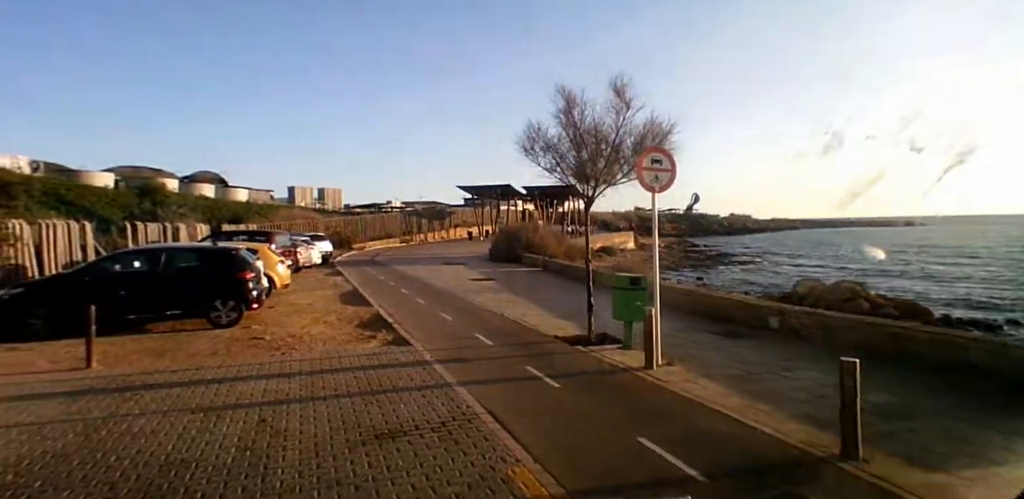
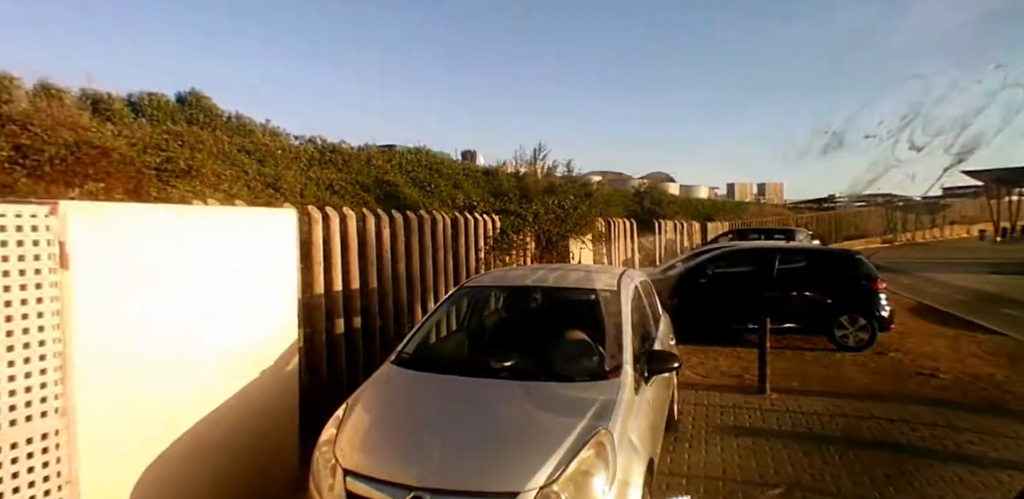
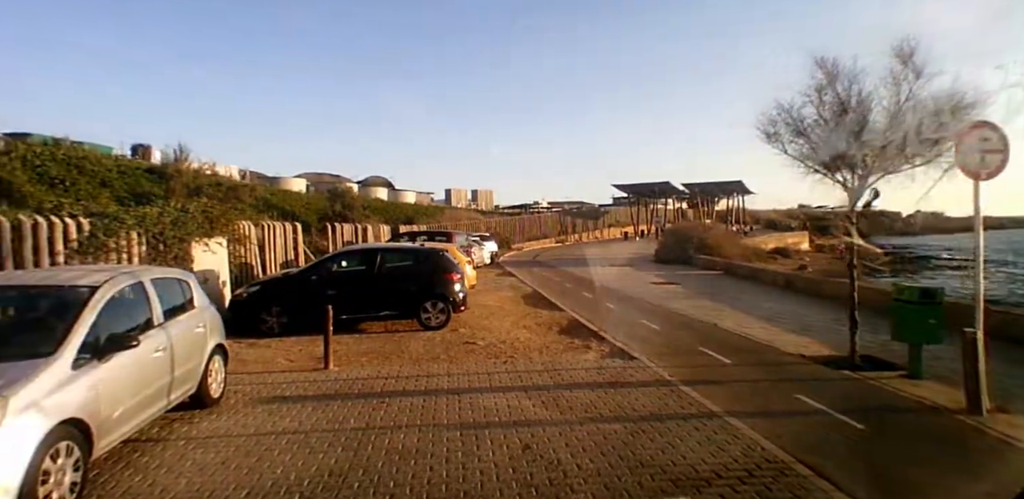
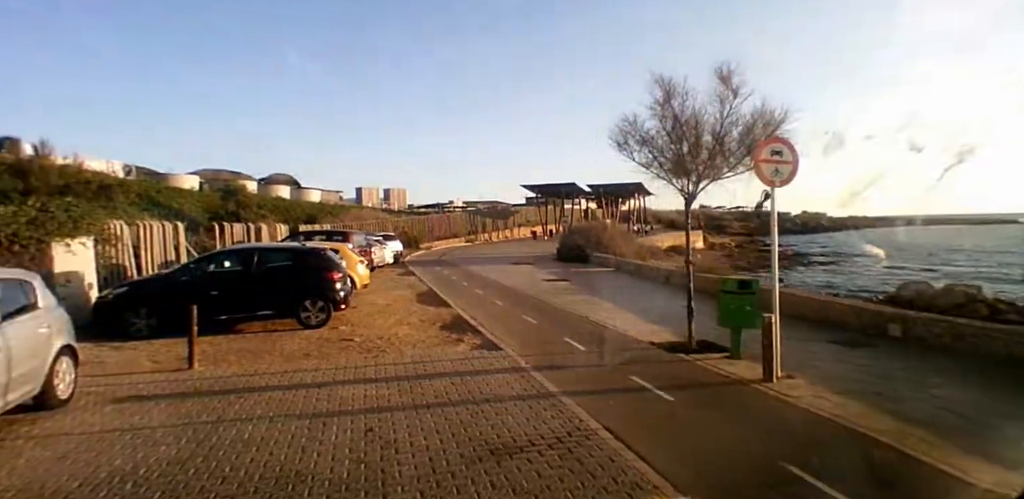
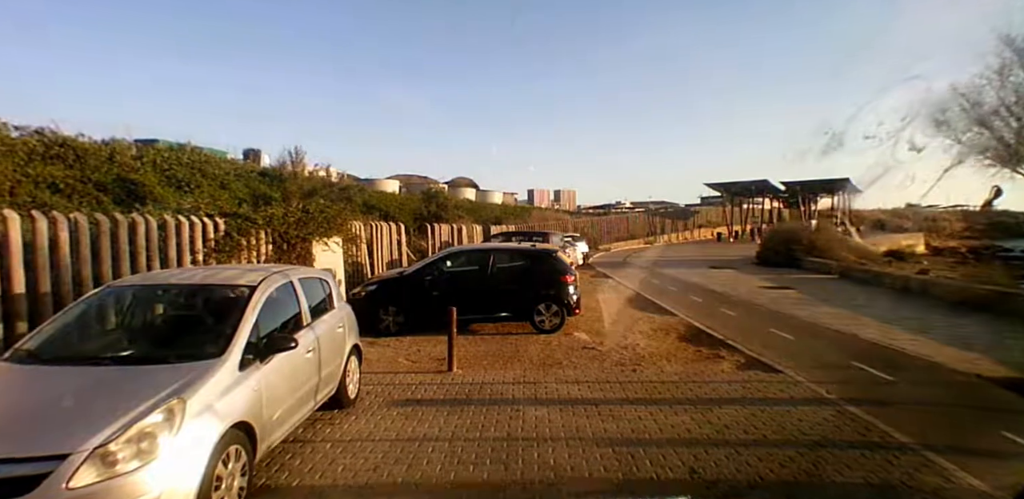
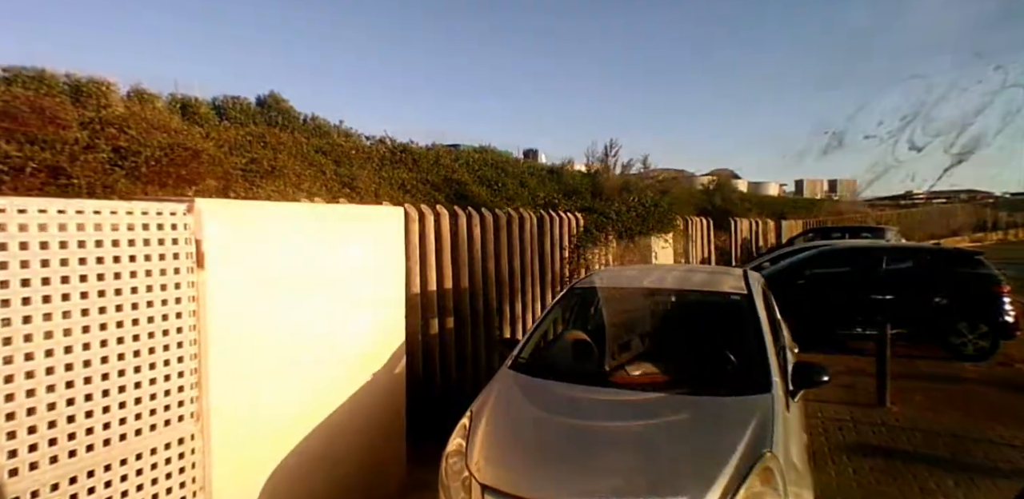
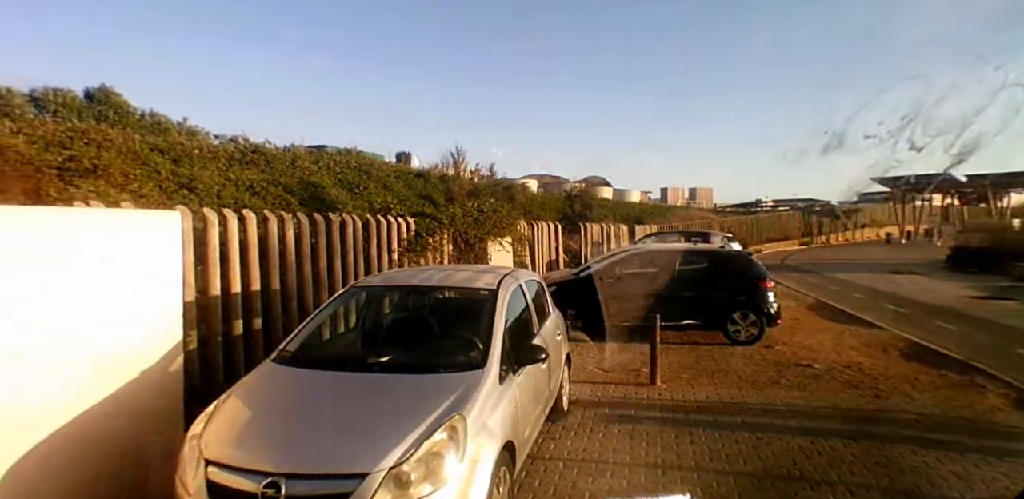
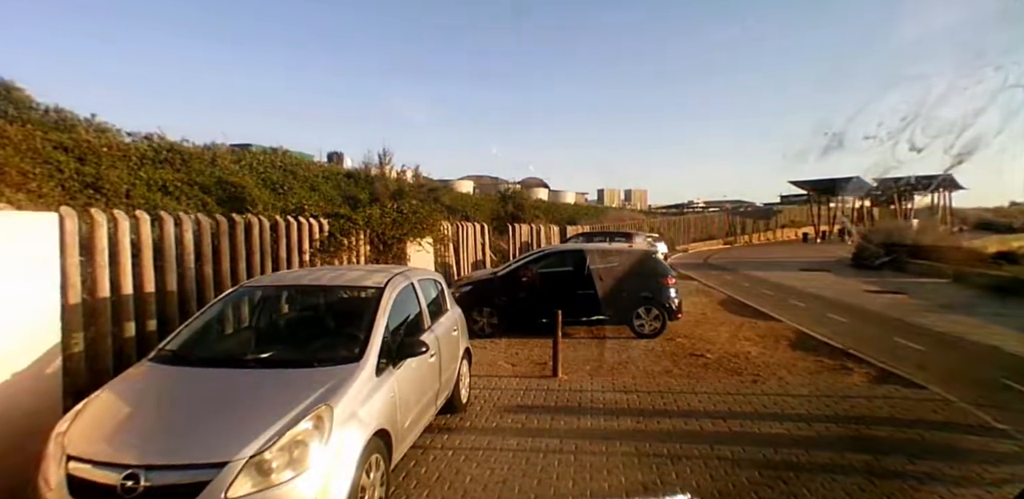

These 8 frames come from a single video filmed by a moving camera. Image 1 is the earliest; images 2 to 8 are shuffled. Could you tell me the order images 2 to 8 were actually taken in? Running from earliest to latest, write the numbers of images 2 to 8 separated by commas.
4, 3, 5, 8, 7, 2, 6
